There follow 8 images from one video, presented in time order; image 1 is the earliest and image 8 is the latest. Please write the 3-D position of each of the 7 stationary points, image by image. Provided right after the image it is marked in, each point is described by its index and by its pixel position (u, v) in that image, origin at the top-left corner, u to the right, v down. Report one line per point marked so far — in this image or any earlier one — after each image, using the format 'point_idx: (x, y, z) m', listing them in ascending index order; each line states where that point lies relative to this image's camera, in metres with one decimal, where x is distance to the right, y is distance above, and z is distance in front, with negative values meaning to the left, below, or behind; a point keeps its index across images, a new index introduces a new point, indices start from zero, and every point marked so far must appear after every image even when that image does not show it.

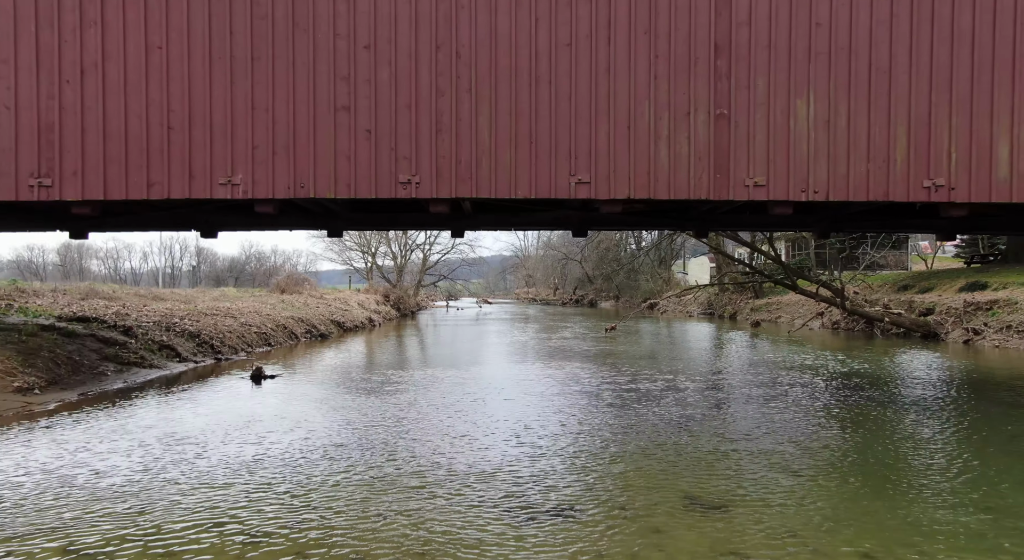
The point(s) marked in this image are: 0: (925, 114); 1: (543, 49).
0: (+4.3, +1.7, +7.3) m
1: (+0.3, +2.4, +7.3) m
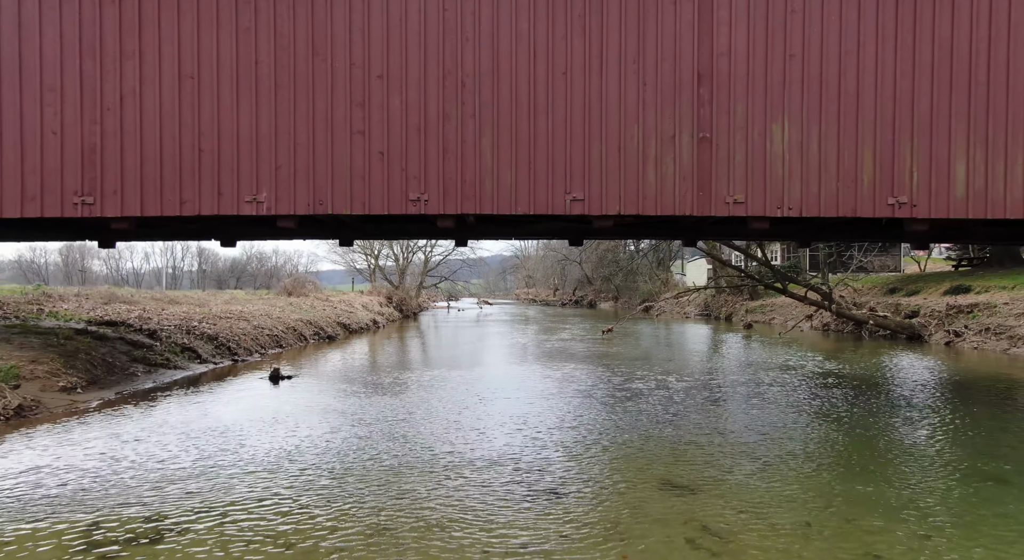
0: (+4.3, +1.6, +8.0) m
1: (+0.3, +2.3, +8.0) m
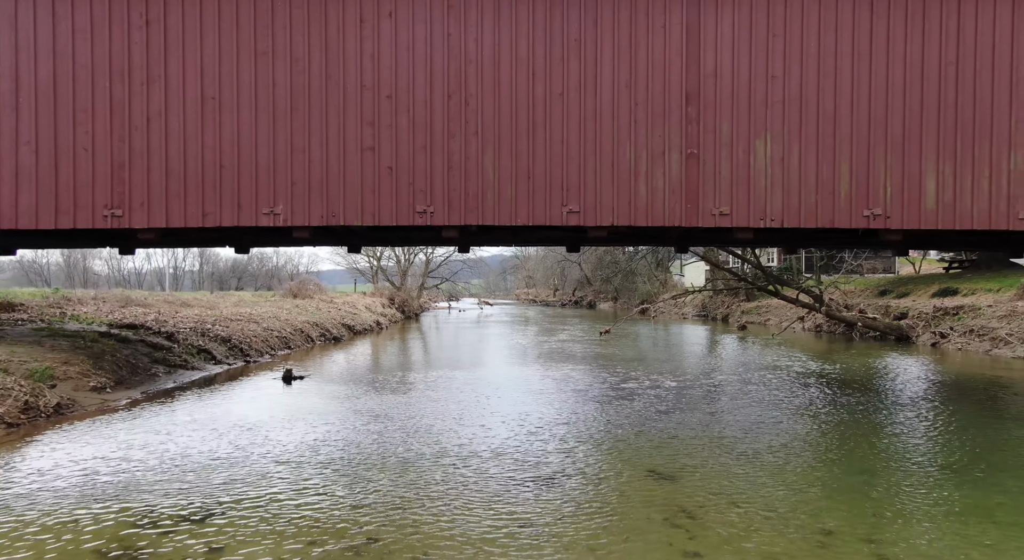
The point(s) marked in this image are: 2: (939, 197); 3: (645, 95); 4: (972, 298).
0: (+4.3, +1.5, +8.5) m
1: (+0.4, +2.2, +8.6) m
2: (+5.1, +1.0, +8.5) m
3: (+1.6, +2.3, +8.6) m
4: (+11.9, -0.5, +18.3) m
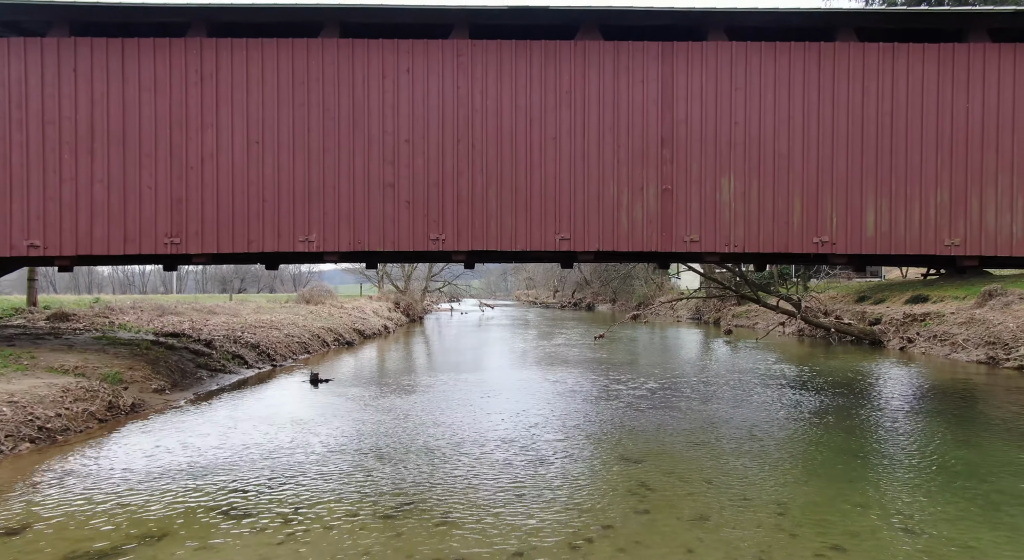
0: (+4.3, +1.3, +10.0) m
1: (+0.4, +2.0, +10.0) m
2: (+5.1, +0.8, +9.9) m
3: (+1.6, +2.0, +10.1) m
4: (+11.9, -0.7, +19.7) m
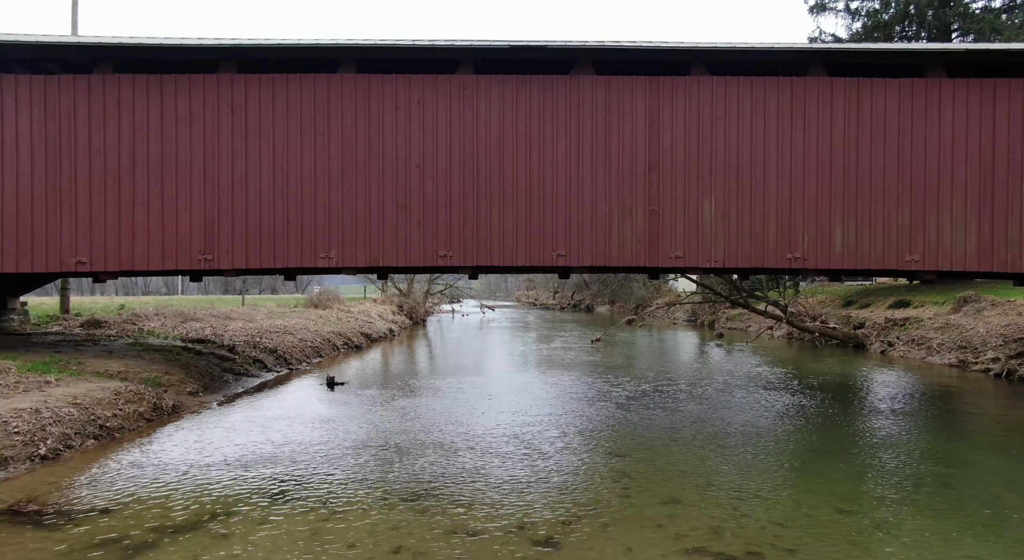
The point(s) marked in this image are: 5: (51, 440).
0: (+4.3, +1.1, +11.0) m
1: (+0.4, +1.8, +11.0) m
2: (+5.2, +0.6, +10.9) m
3: (+1.6, +1.8, +11.1) m
4: (+11.9, -0.9, +20.7) m
5: (-4.8, -1.7, +7.4) m
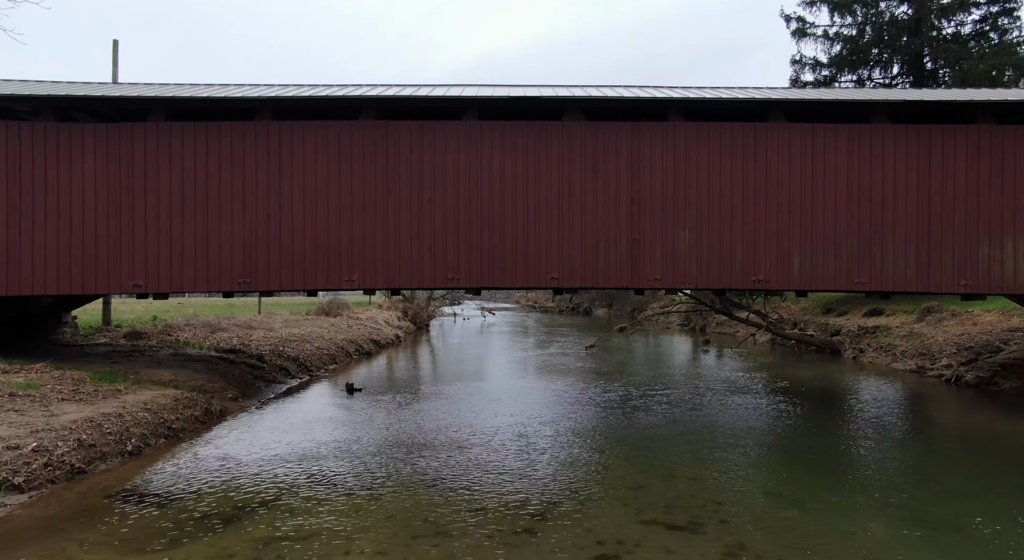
0: (+4.3, +0.7, +12.6) m
1: (+0.4, +1.4, +12.7) m
2: (+5.1, +0.2, +12.6) m
3: (+1.6, +1.5, +12.7) m
4: (+11.9, -1.2, +22.4) m
5: (-4.8, -2.0, +9.0) m
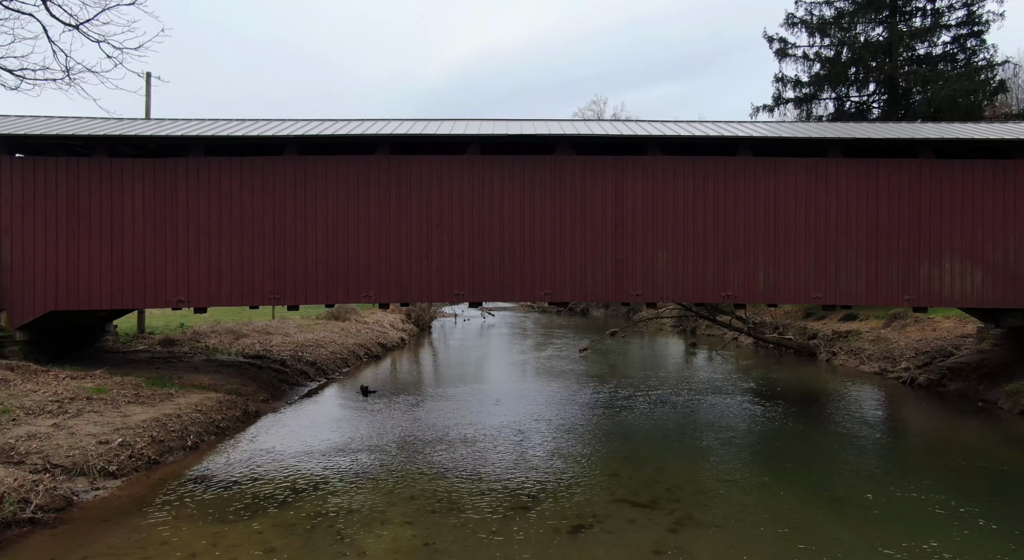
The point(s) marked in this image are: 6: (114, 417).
0: (+4.2, +0.4, +14.3) m
1: (+0.3, +1.1, +14.3) m
2: (+5.1, -0.1, +14.2) m
3: (+1.6, +1.2, +14.4) m
4: (+11.8, -1.5, +24.0) m
5: (-4.8, -2.3, +10.7) m
6: (-5.7, -2.0, +10.1) m
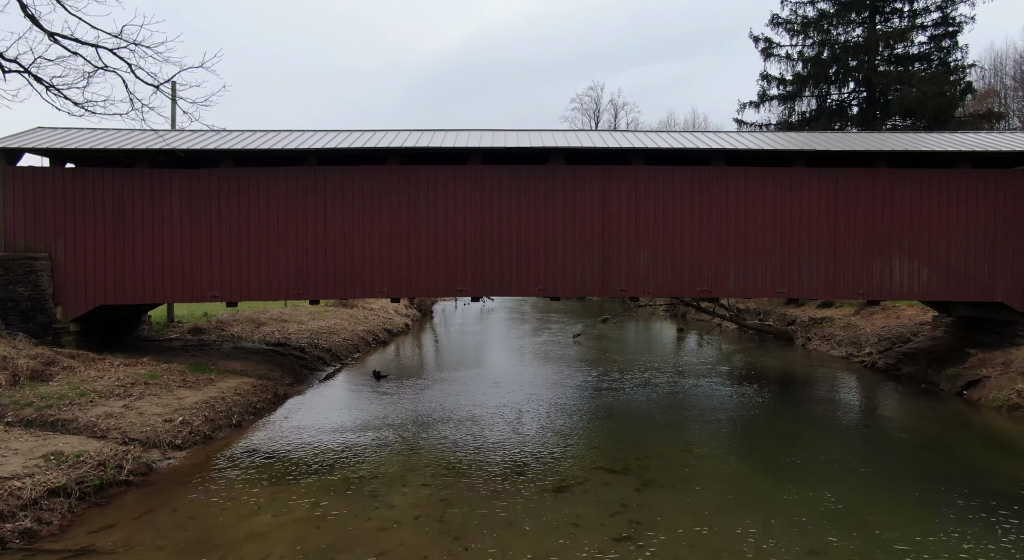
0: (+4.2, +0.5, +16.0) m
1: (+0.3, +1.2, +16.0) m
2: (+5.1, 0.0, +16.0) m
3: (+1.5, +1.2, +16.0) m
4: (+11.8, -1.1, +25.8) m
5: (-4.9, -2.4, +12.4) m
6: (-5.8, -2.0, +11.9) m
